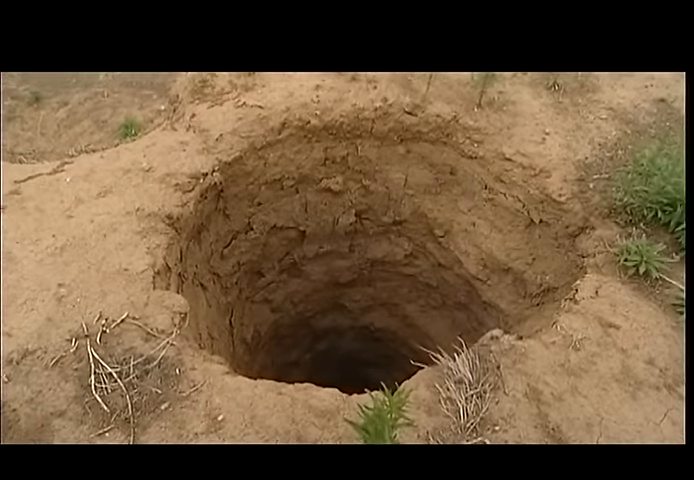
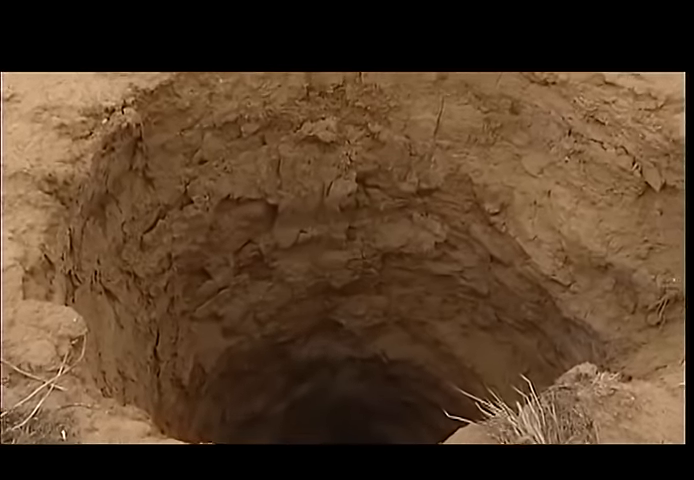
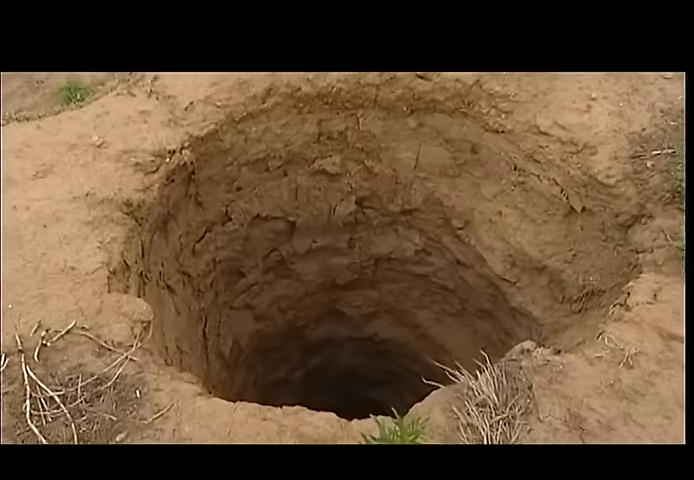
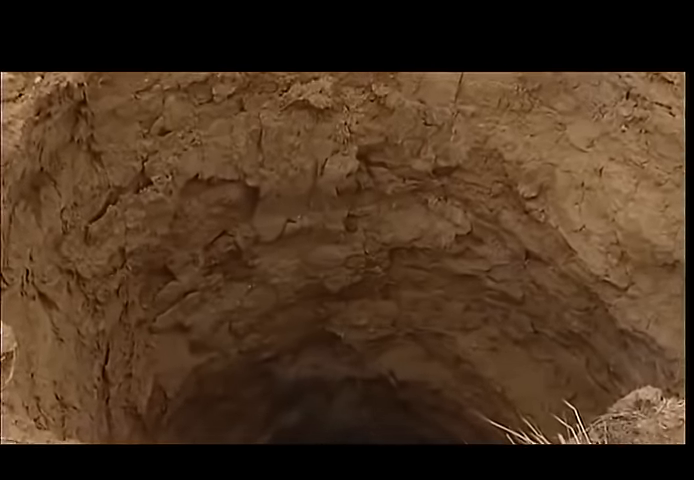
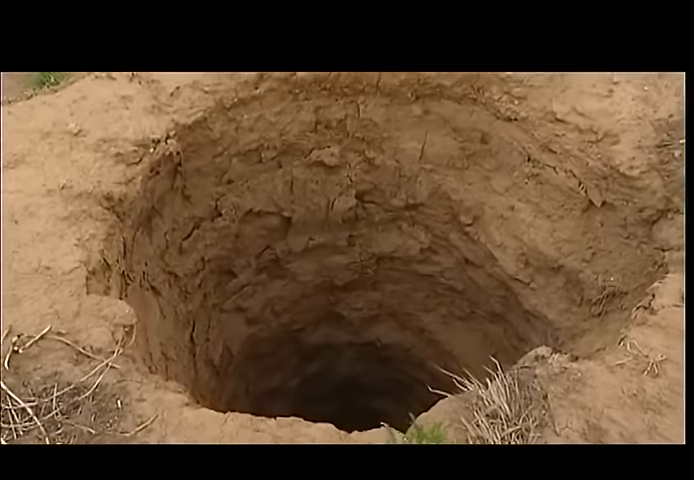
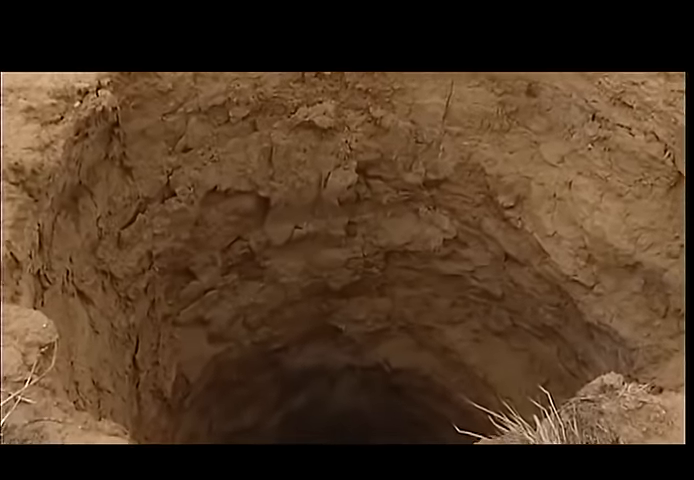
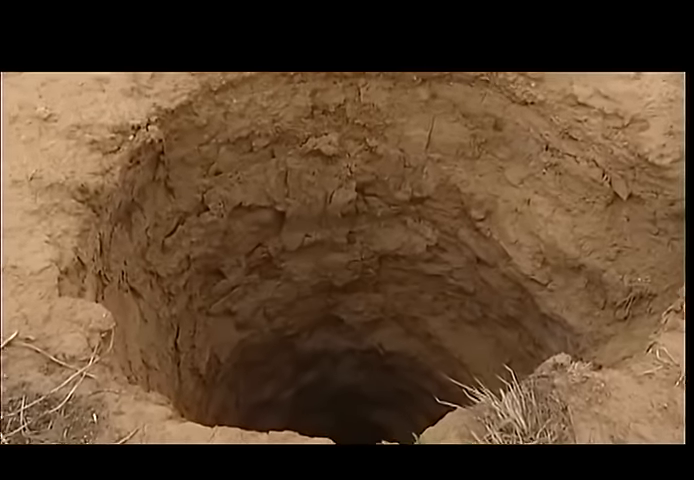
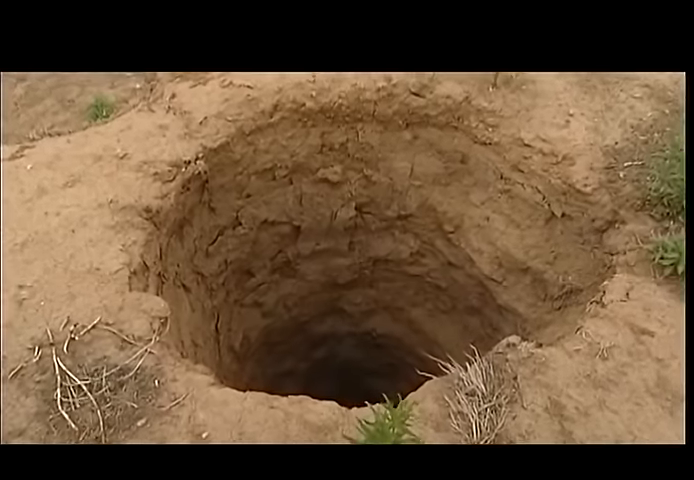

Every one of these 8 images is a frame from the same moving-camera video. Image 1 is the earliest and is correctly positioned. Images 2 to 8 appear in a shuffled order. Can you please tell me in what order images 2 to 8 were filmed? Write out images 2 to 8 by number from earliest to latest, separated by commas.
8, 3, 5, 7, 2, 6, 4
